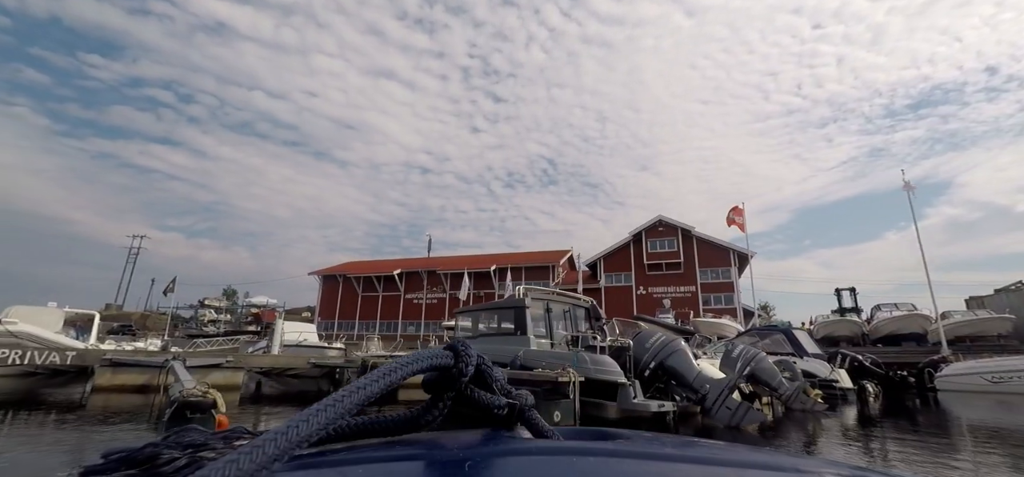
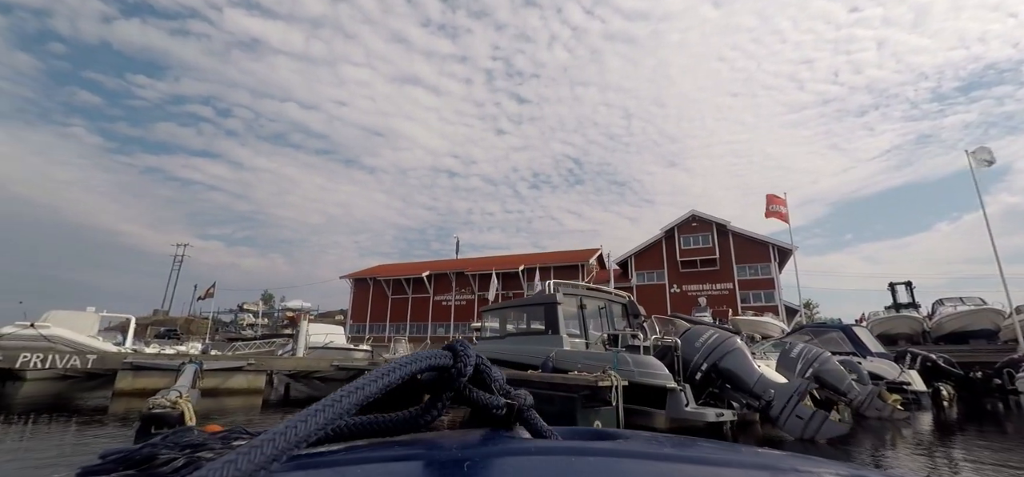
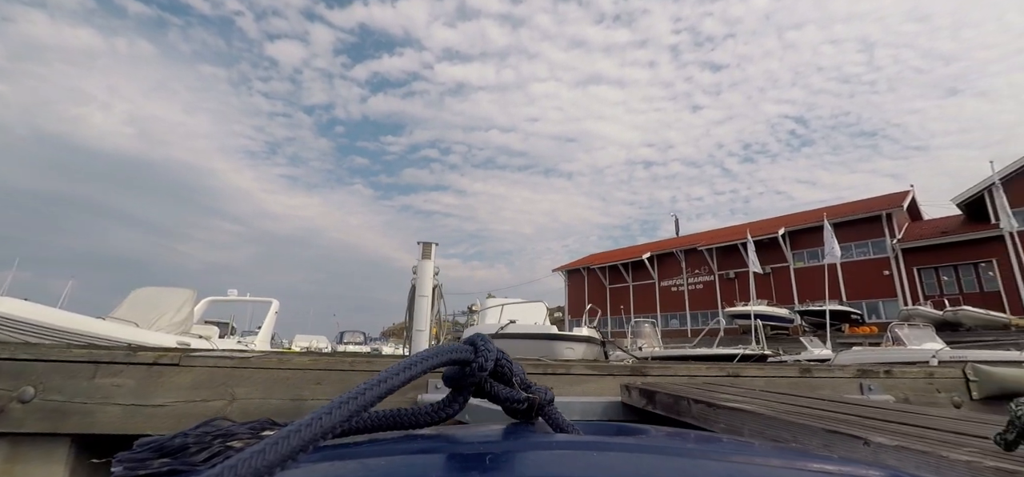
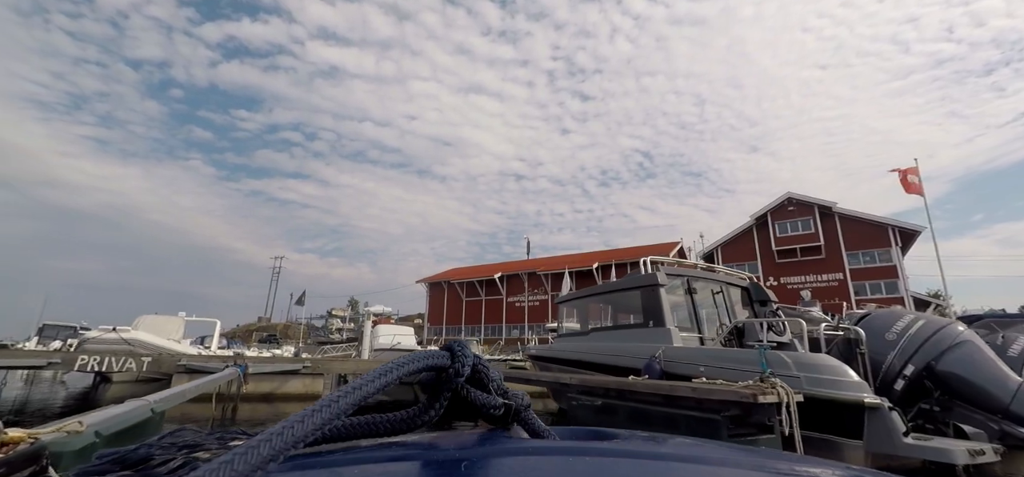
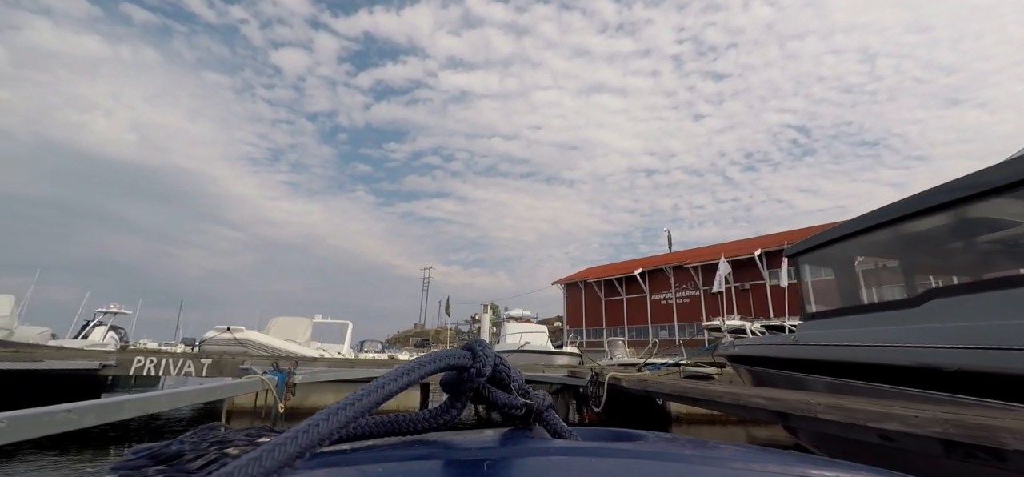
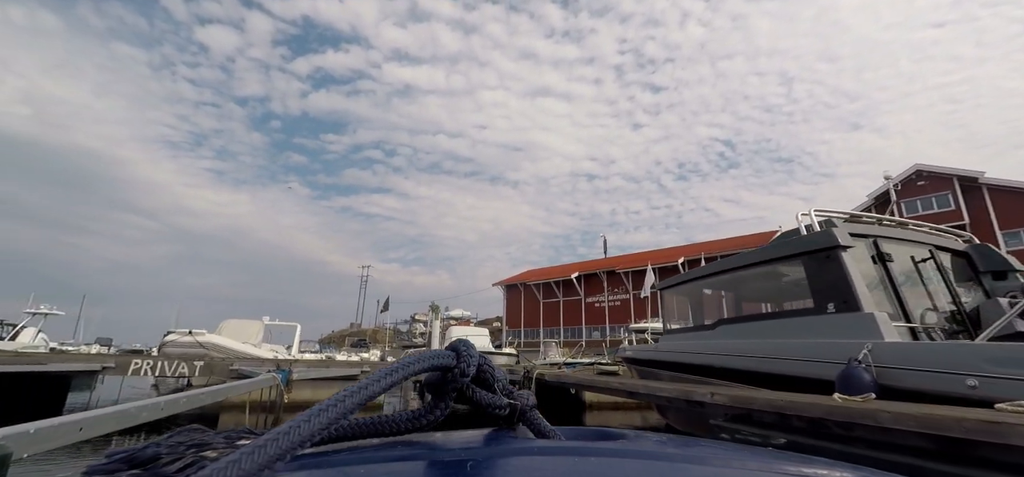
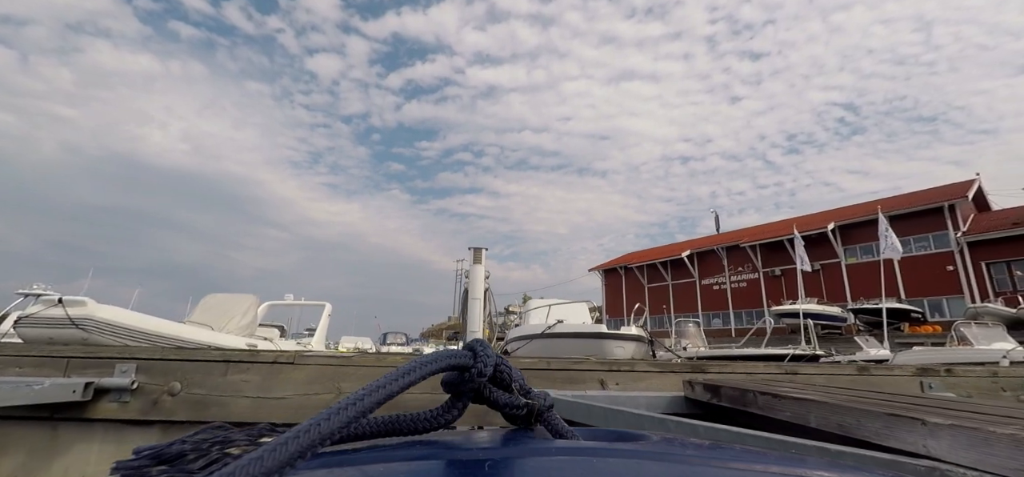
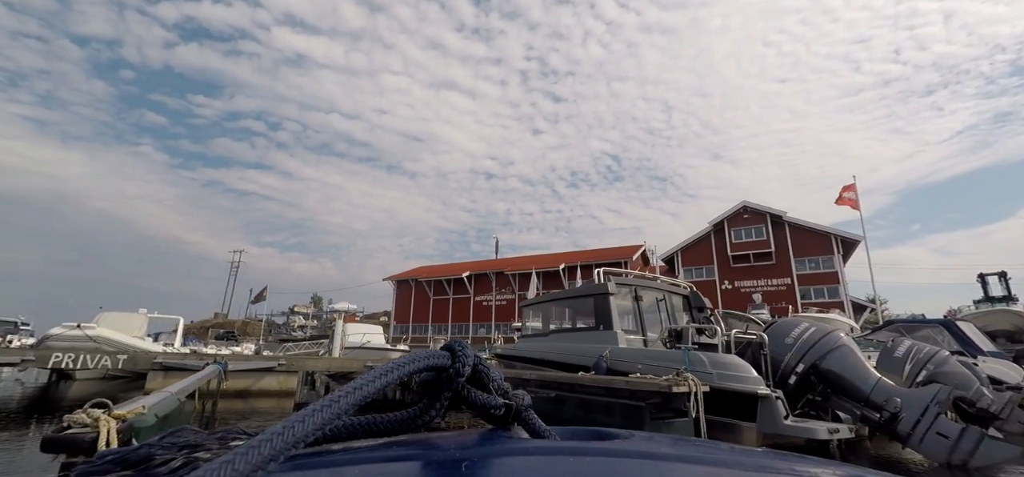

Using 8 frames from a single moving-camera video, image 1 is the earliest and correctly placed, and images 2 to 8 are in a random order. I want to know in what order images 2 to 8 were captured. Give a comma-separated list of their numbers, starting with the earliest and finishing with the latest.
2, 8, 4, 6, 5, 7, 3
